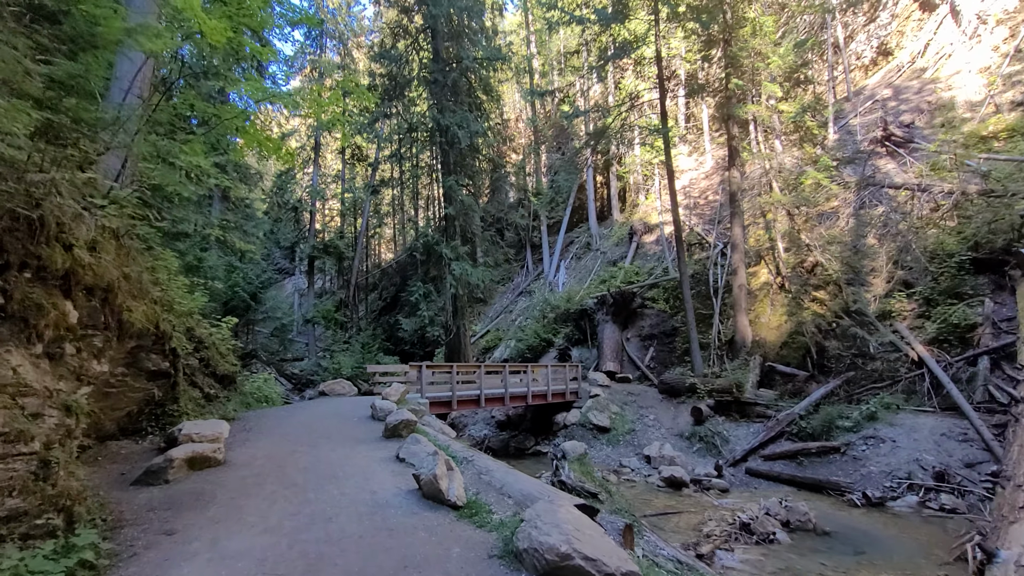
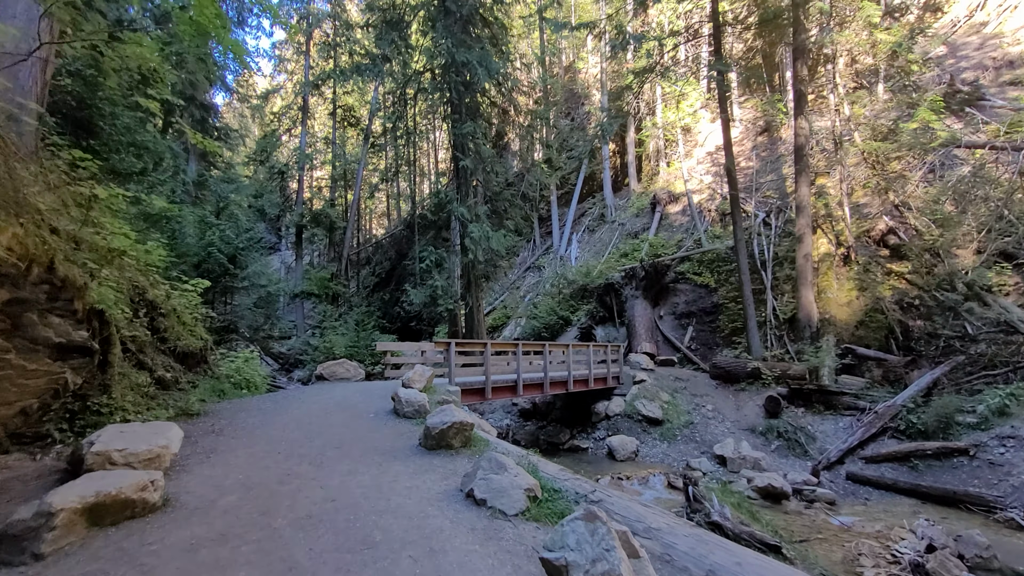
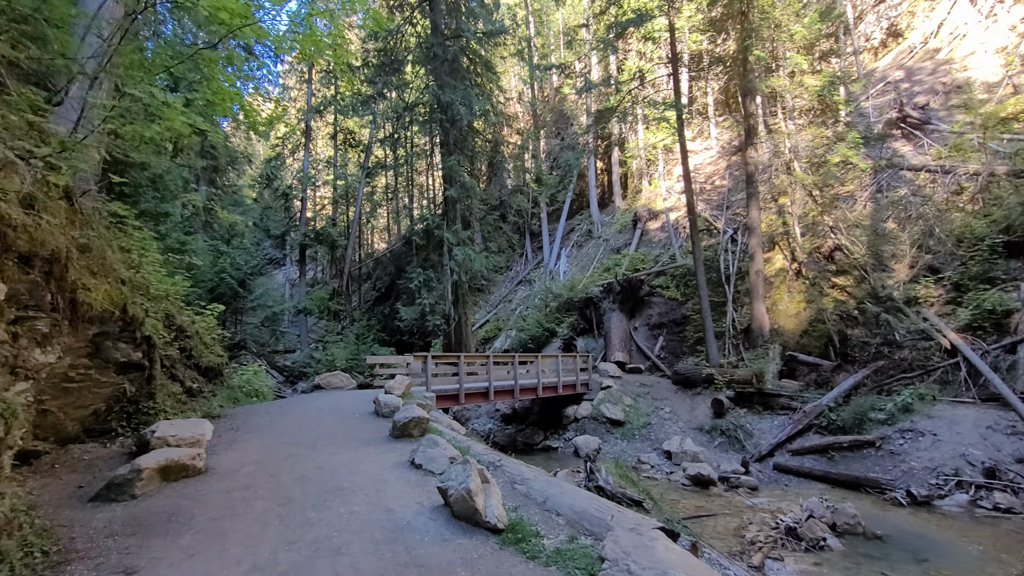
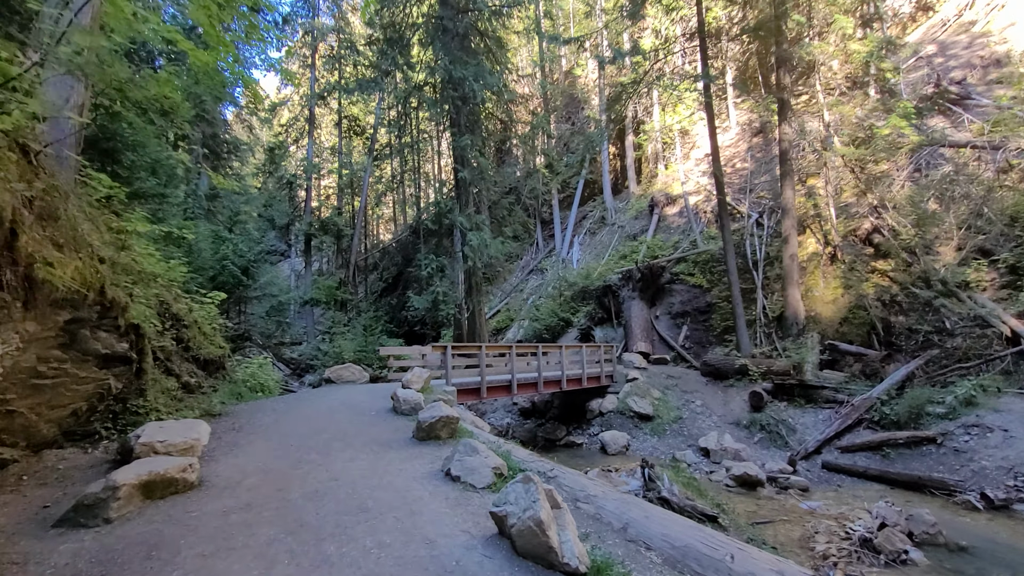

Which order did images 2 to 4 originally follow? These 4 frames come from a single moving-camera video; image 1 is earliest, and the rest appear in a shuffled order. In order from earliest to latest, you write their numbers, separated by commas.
3, 4, 2
